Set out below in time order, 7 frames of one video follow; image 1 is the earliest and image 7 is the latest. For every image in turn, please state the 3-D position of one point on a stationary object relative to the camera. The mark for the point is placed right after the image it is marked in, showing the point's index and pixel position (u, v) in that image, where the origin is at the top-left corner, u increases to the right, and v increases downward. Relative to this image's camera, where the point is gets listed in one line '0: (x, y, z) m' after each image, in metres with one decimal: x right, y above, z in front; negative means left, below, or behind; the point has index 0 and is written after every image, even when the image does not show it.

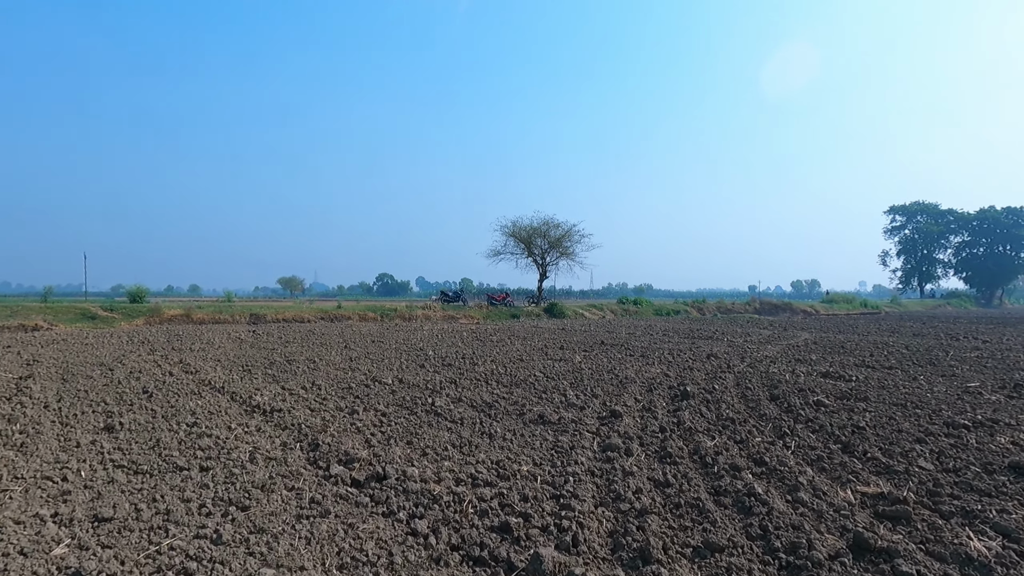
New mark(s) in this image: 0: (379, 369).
0: (-3.2, -2.0, +12.7) m
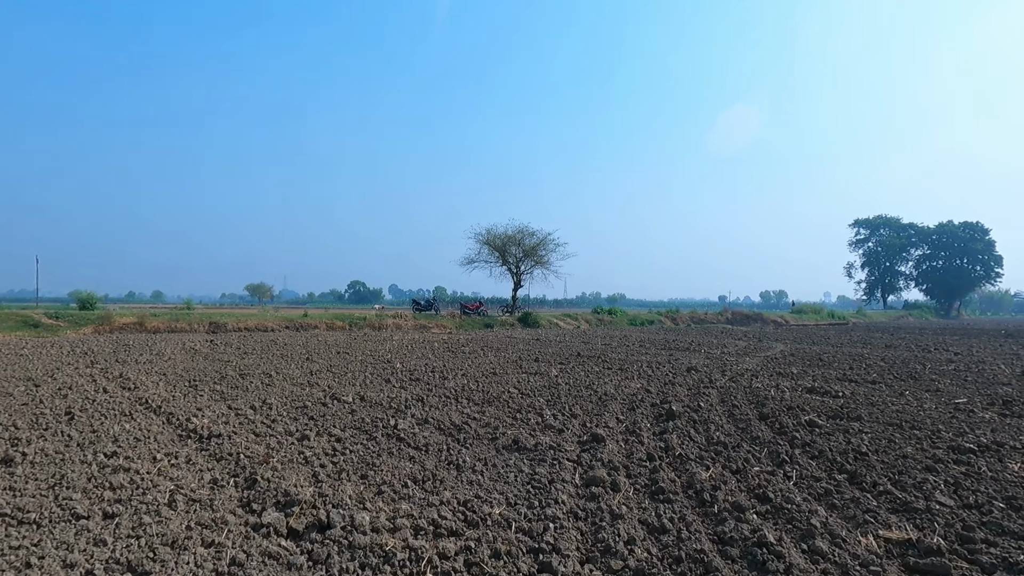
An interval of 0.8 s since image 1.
0: (-3.8, -2.2, +11.7) m
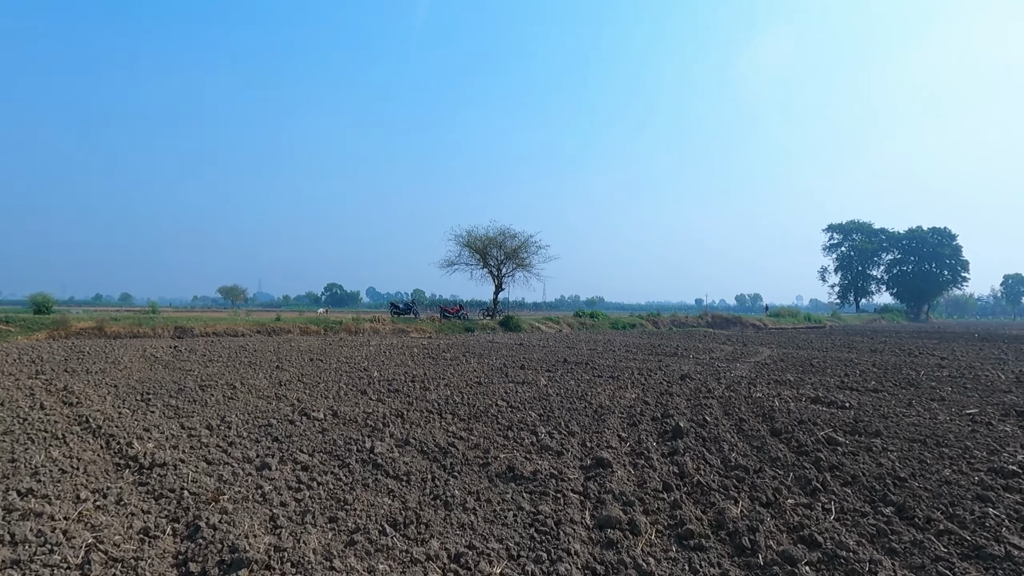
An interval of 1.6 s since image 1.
0: (-4.0, -2.2, +10.7) m
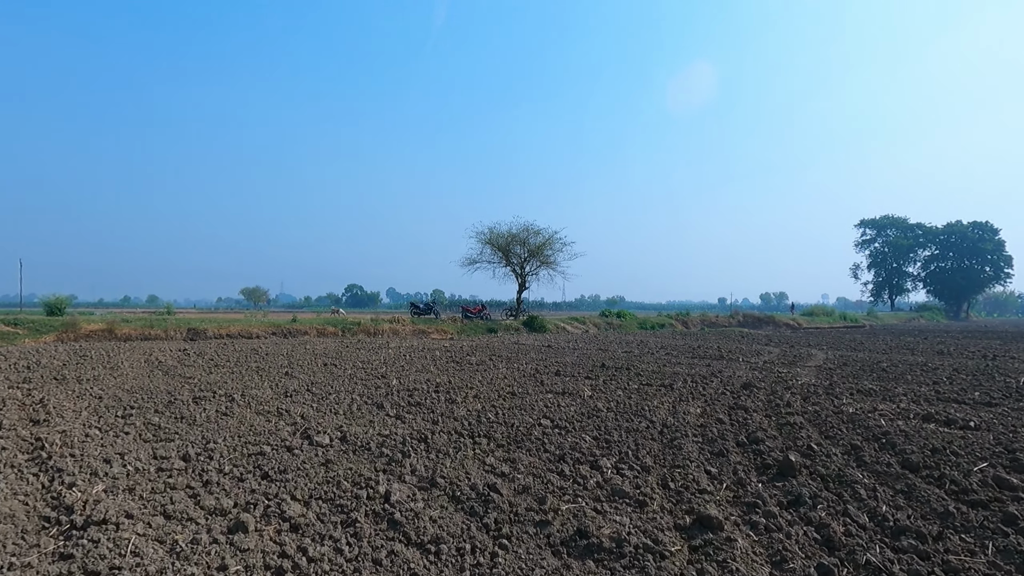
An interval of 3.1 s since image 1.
0: (-3.3, -2.2, +9.0) m
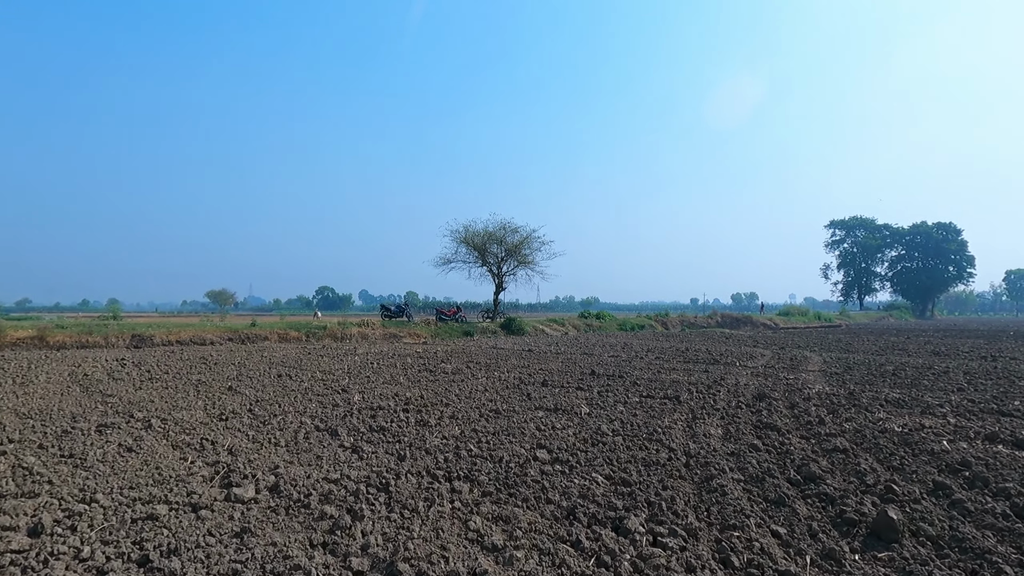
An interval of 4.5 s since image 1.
0: (-3.5, -2.1, +7.0) m
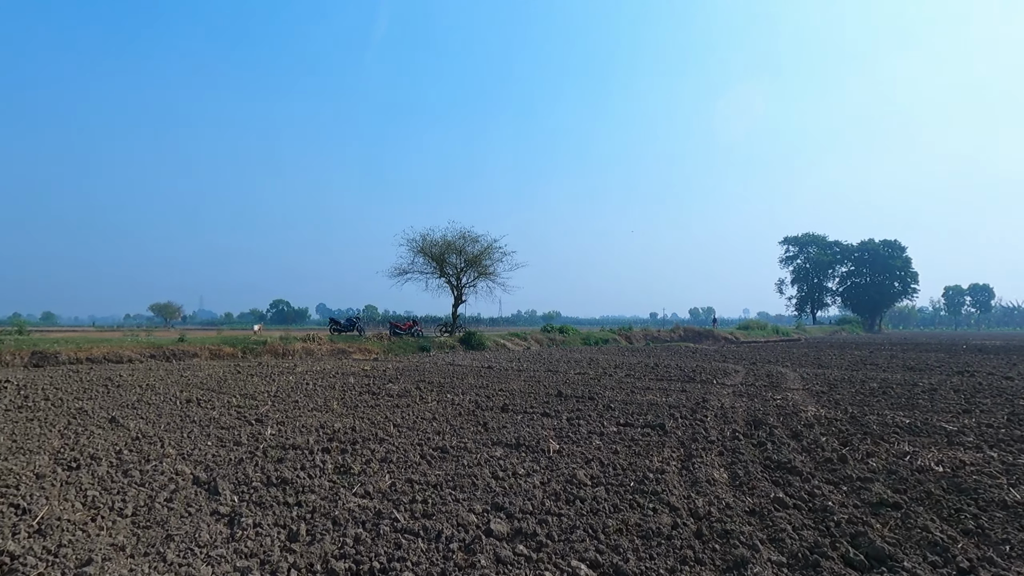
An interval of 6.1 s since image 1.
0: (-4.0, -2.1, +4.8) m
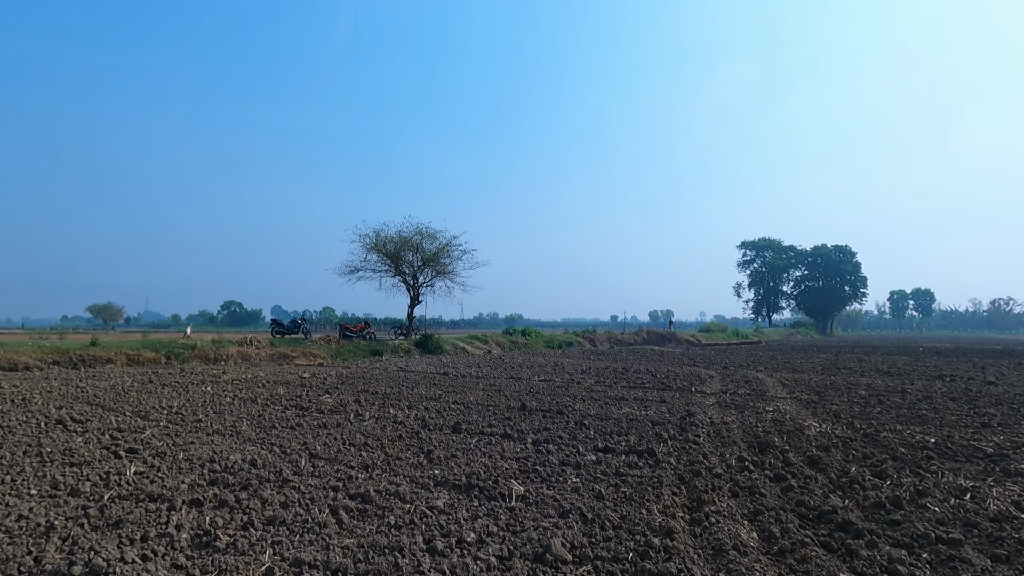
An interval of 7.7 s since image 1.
0: (-4.3, -2.0, +2.5) m
